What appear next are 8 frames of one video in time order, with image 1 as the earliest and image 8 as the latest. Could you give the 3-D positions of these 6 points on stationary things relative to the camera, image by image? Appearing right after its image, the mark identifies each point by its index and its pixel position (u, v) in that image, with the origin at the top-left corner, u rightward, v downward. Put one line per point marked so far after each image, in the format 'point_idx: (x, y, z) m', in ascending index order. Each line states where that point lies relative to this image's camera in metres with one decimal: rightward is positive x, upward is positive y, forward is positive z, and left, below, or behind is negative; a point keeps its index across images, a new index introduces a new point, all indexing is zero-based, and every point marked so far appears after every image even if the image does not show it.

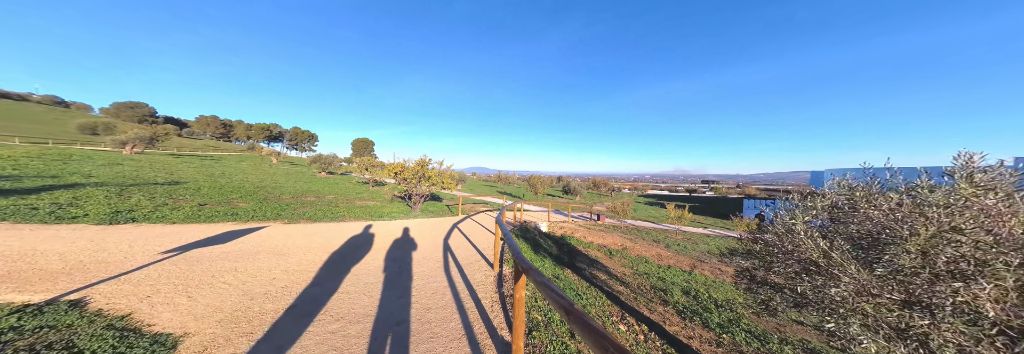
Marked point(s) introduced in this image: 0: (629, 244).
0: (+4.6, -2.6, +8.8) m
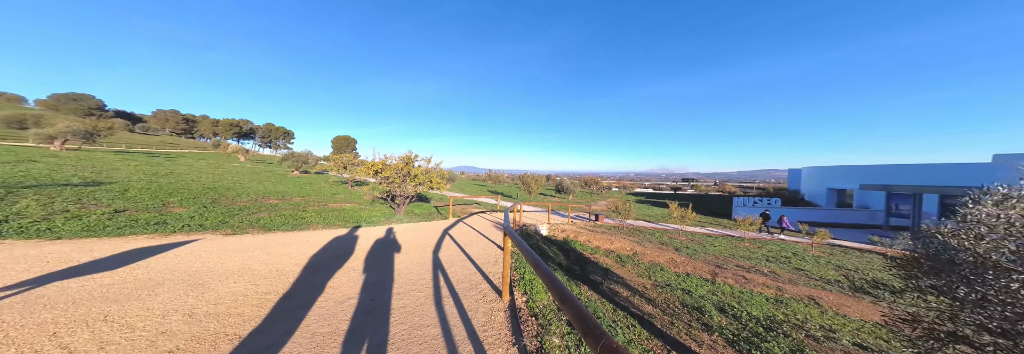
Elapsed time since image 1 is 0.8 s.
0: (+4.6, -2.6, +8.0) m
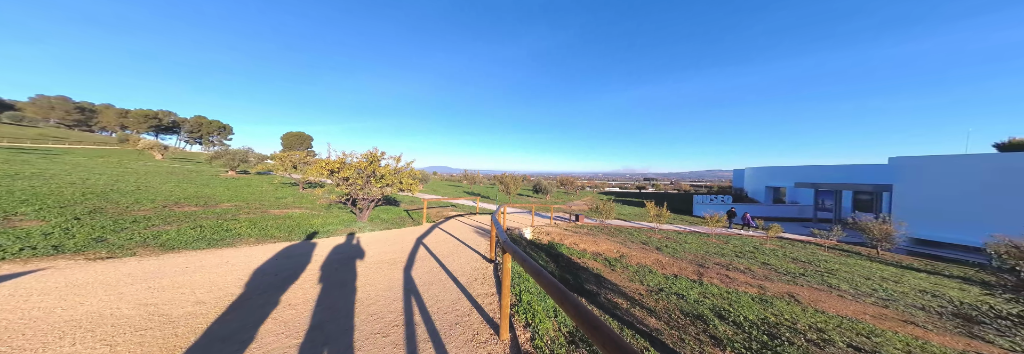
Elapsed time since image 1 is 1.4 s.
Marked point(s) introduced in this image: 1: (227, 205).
0: (+4.0, -2.5, +7.8) m
1: (-10.7, -1.1, +8.6) m
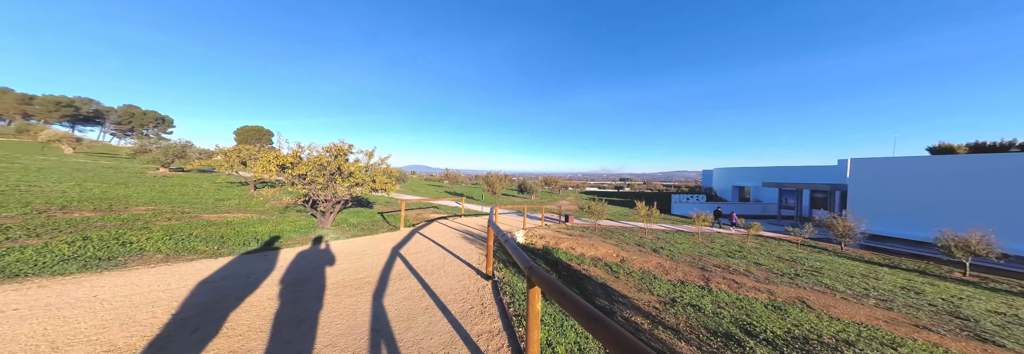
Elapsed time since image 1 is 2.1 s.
0: (+3.7, -2.5, +7.3) m
1: (-11.0, -1.0, +6.8) m
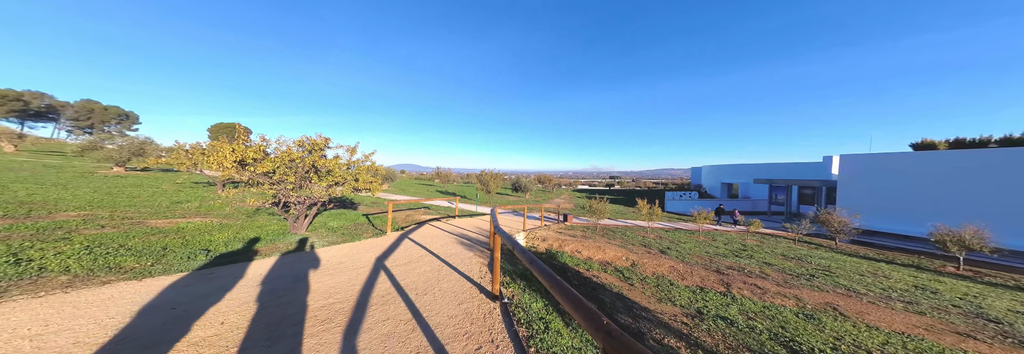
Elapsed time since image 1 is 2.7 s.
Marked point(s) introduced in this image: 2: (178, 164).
0: (+3.7, -2.4, +6.7) m
1: (-11.0, -1.0, +5.7) m
2: (-17.0, +0.7, +11.6) m
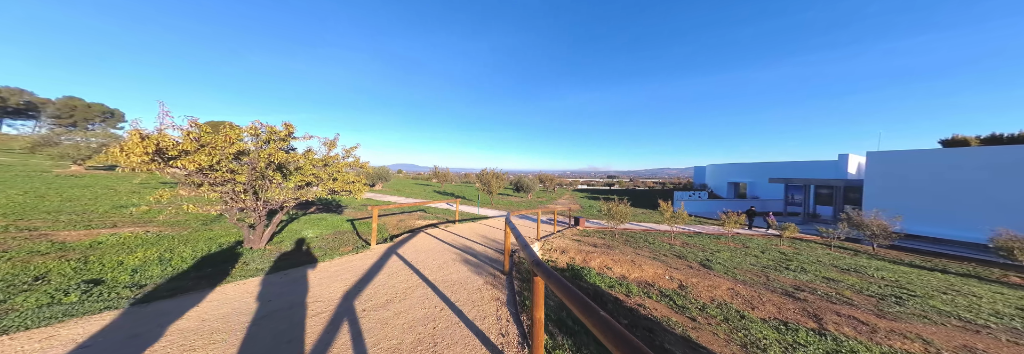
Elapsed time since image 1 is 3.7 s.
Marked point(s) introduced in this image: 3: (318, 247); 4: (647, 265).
0: (+4.1, -2.4, +5.4) m
1: (-10.6, -0.9, +4.3) m
2: (-16.6, +0.7, +10.1) m
3: (-4.8, -1.7, +5.6) m
4: (+3.4, -2.3, +5.9) m
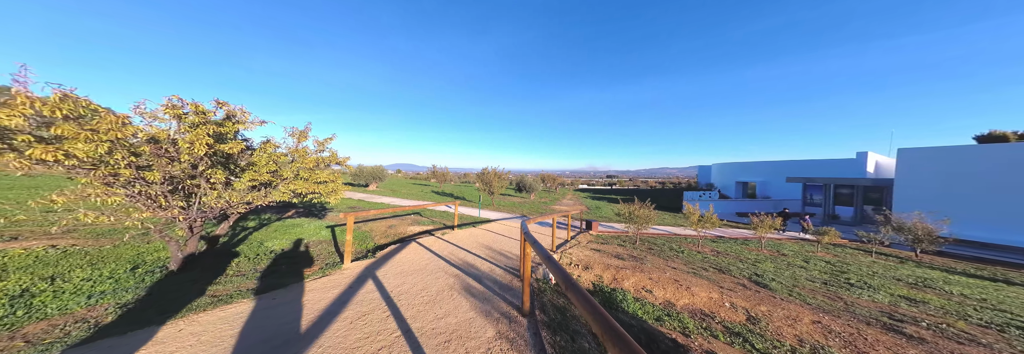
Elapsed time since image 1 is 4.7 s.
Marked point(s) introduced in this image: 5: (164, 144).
0: (+4.3, -2.3, +4.2) m
1: (-10.4, -0.9, +3.1) m
2: (-16.4, +0.7, +8.9) m
3: (-4.5, -1.7, +4.4) m
4: (+3.7, -2.2, +4.7) m
5: (-5.3, +0.5, +3.6) m
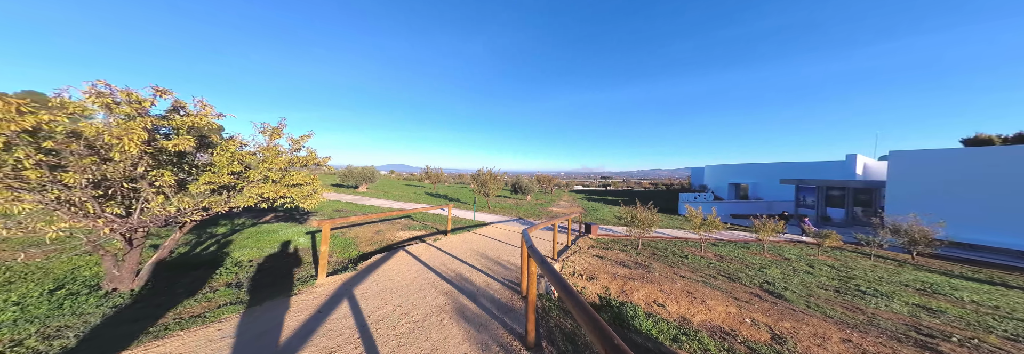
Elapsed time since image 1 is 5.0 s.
0: (+4.3, -2.4, +3.9) m
1: (-10.3, -0.9, +2.4) m
2: (-16.5, +0.7, +8.1) m
3: (-4.5, -1.7, +3.9) m
4: (+3.7, -2.3, +4.3) m
5: (-5.3, +0.5, +3.0) m
